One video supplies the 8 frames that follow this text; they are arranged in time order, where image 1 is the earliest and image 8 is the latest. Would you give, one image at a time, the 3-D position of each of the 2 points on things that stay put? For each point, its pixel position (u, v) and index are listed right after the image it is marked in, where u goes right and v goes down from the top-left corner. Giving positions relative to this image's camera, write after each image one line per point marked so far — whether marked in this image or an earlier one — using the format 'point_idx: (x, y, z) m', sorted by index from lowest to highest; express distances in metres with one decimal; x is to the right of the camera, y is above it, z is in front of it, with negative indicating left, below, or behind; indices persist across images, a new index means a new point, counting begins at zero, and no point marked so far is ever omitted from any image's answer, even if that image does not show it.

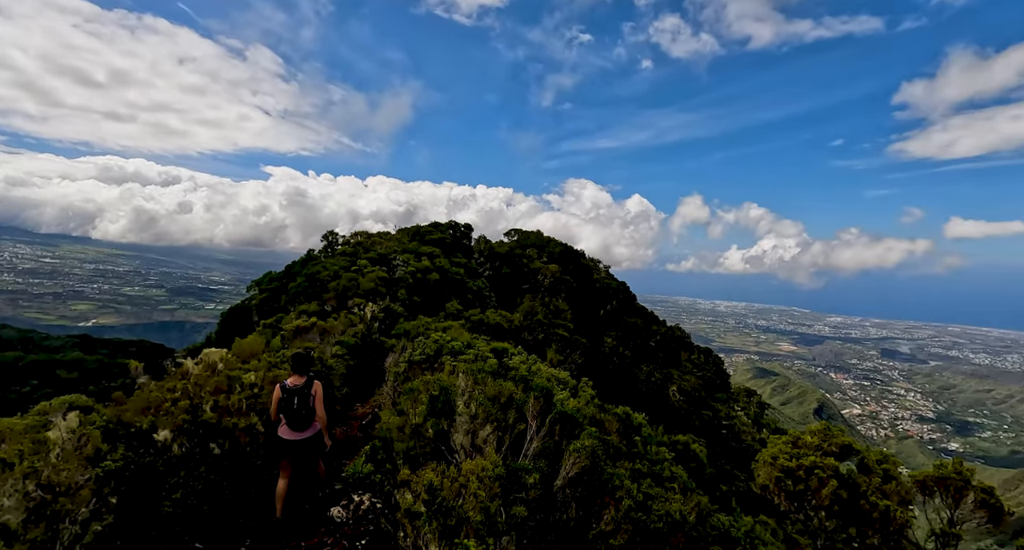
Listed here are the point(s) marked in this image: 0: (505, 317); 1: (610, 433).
0: (0.0, -1.5, +19.5) m
1: (+2.2, -3.4, +11.6) m
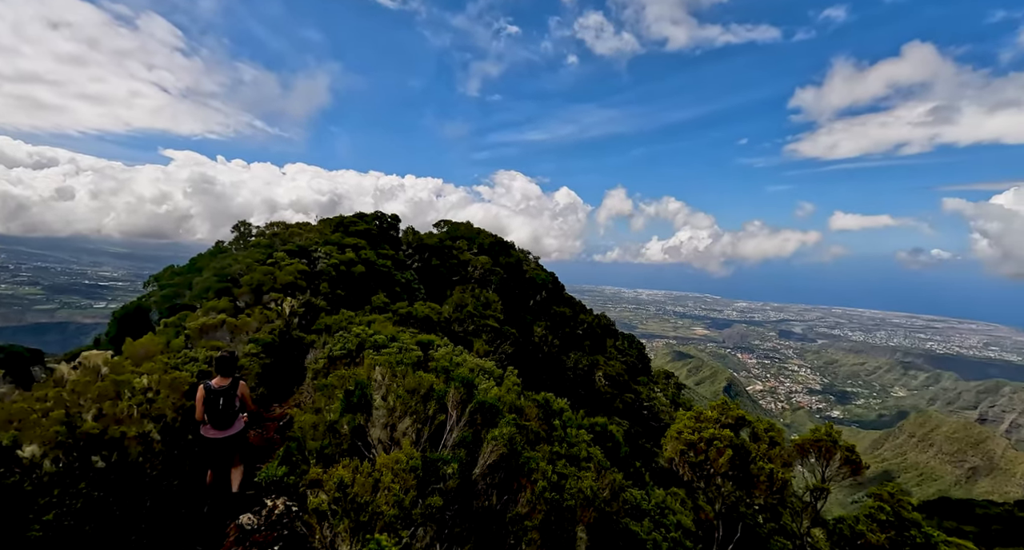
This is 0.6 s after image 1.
0: (-2.8, -1.3, +19.7) m
1: (+0.4, -3.3, +12.2) m
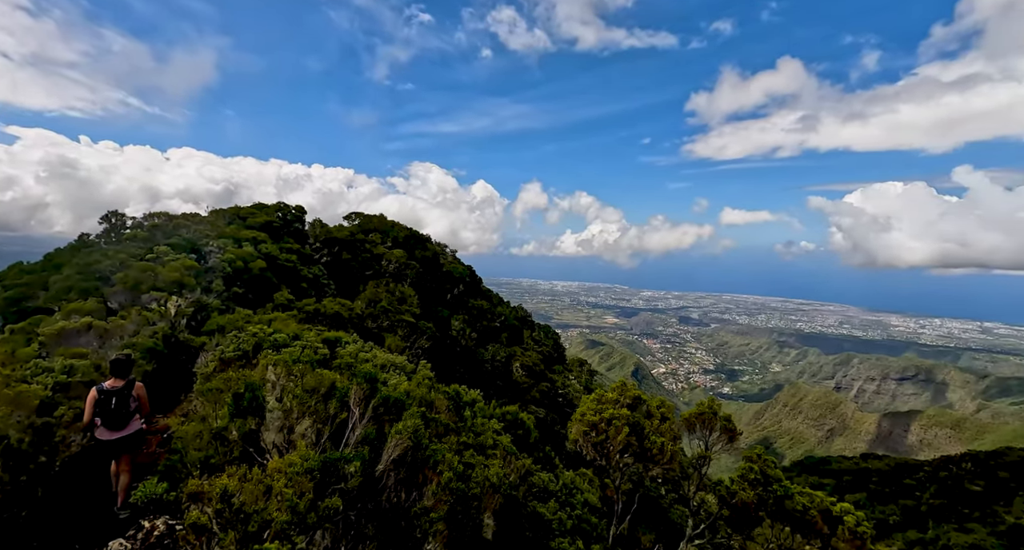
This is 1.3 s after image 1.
0: (-6.1, -1.1, +19.3) m
1: (-1.7, -3.1, +12.4) m
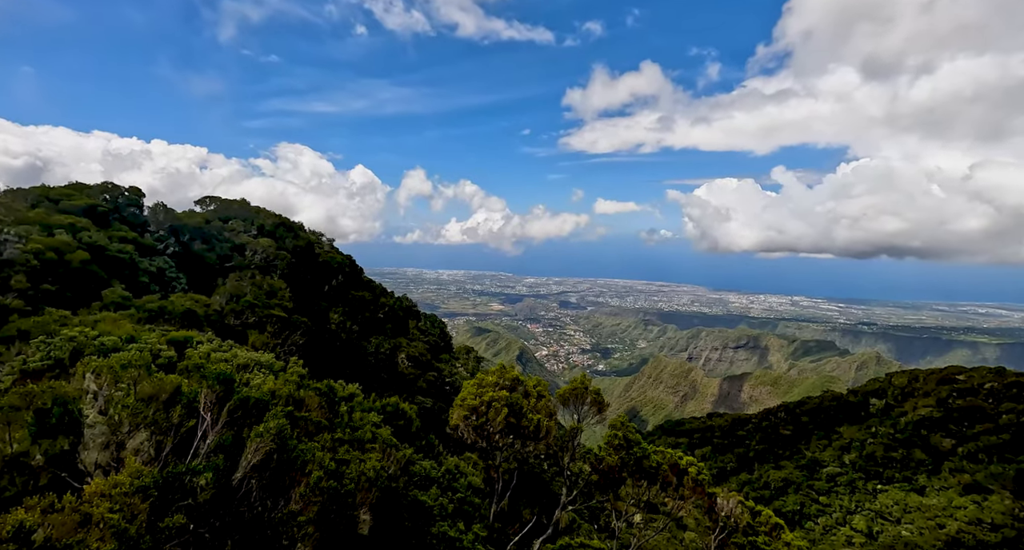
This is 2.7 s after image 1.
0: (-10.3, -0.8, +17.7) m
1: (-4.5, -2.9, +12.0) m
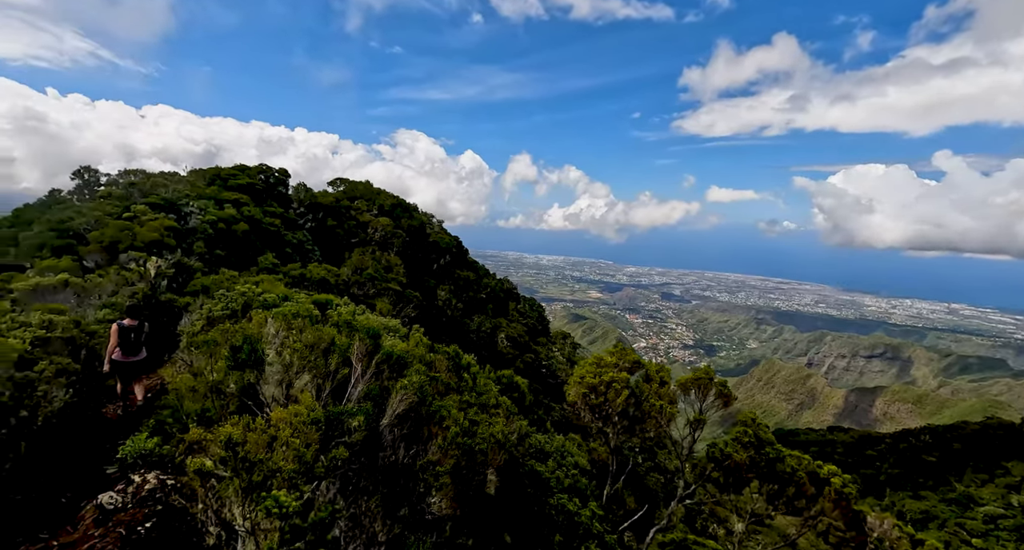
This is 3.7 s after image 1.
0: (-6.7, +0.1, +19.2) m
1: (-2.2, -2.4, +12.5) m
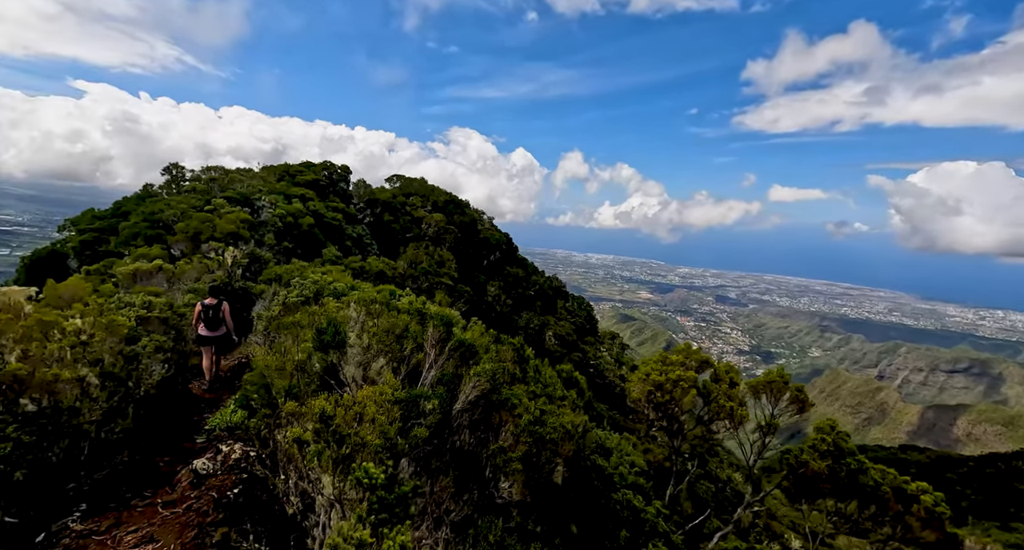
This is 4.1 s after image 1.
0: (-4.8, +0.4, +19.6) m
1: (-1.0, -2.3, +12.6) m
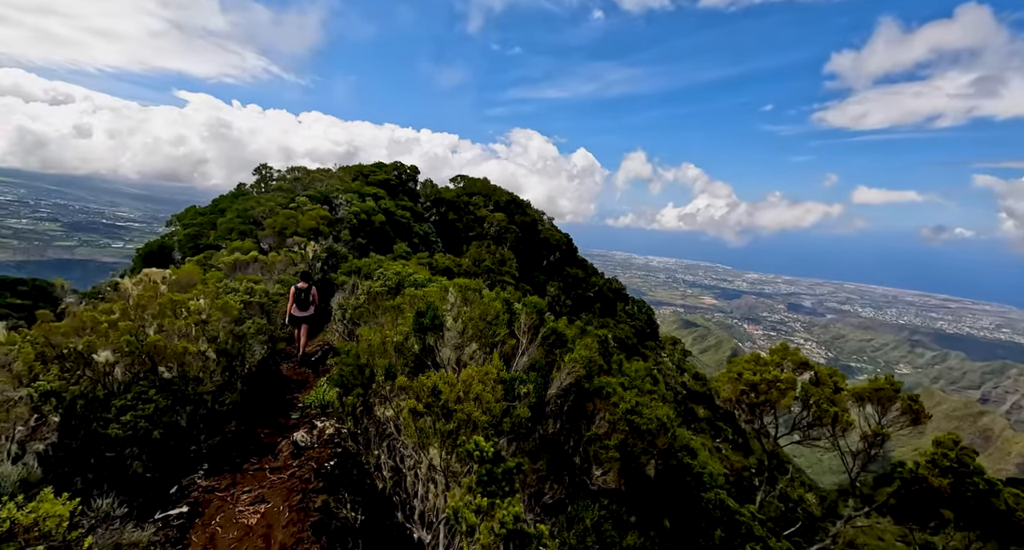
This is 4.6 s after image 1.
0: (-2.4, +0.5, +20.0) m
1: (+0.5, -2.3, +12.6) m
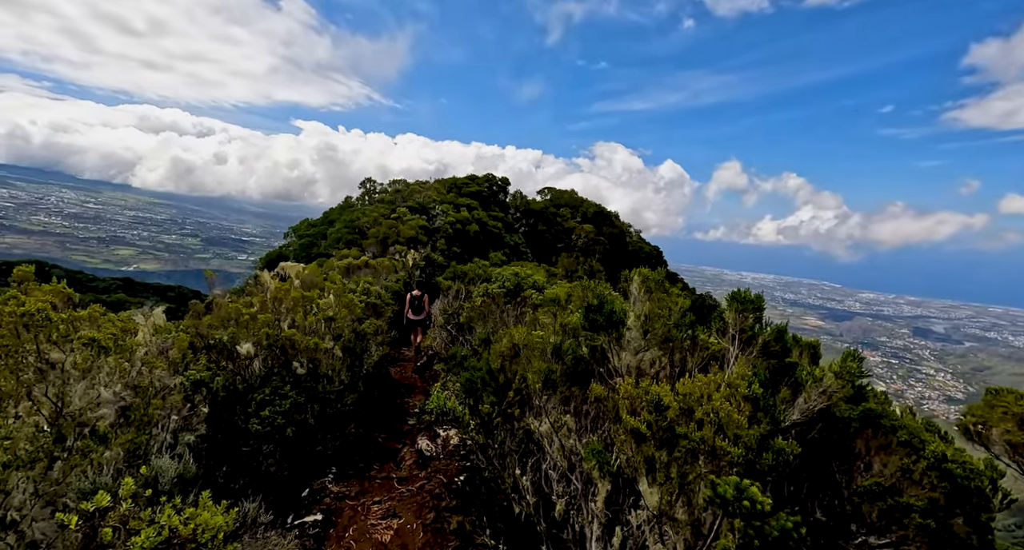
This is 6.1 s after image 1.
0: (+1.2, +0.1, +19.5) m
1: (+2.9, -2.4, +11.7) m
